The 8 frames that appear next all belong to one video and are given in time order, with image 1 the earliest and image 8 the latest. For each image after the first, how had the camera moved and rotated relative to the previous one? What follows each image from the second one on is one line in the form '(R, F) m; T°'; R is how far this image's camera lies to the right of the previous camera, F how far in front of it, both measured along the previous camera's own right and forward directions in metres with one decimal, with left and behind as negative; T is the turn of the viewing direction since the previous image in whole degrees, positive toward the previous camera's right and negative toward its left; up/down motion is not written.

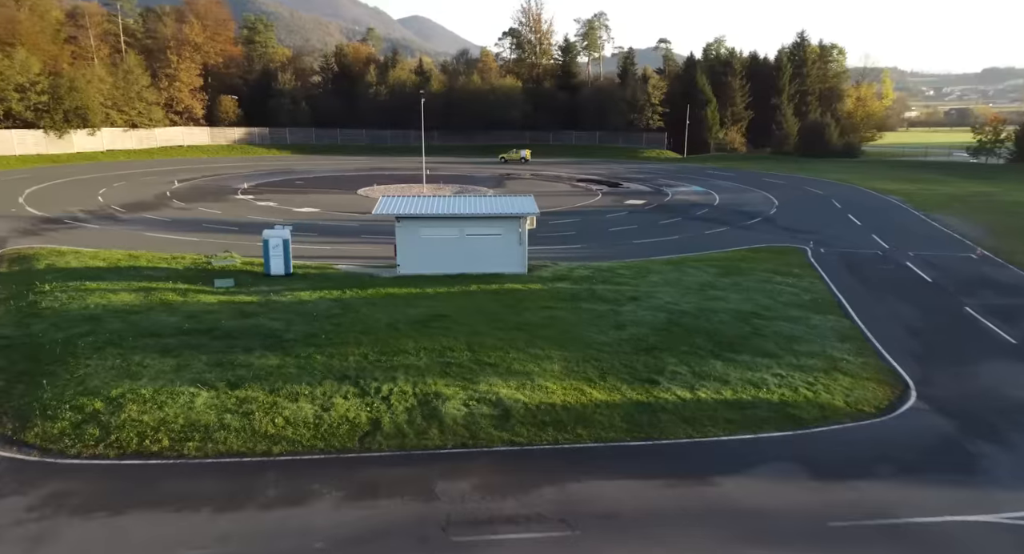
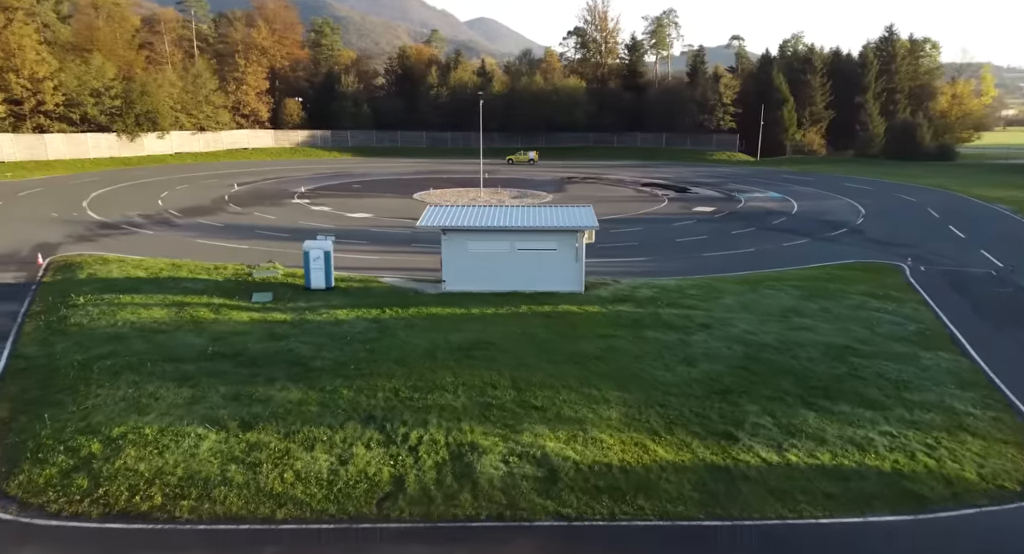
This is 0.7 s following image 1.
(+0.2, +2.2) m; -5°
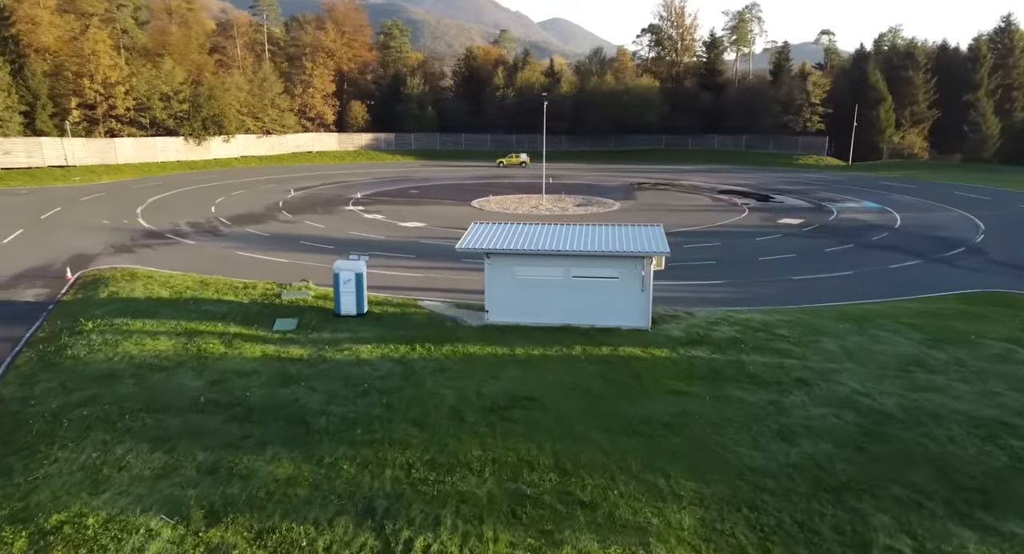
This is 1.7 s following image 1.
(+0.4, +3.2) m; -6°
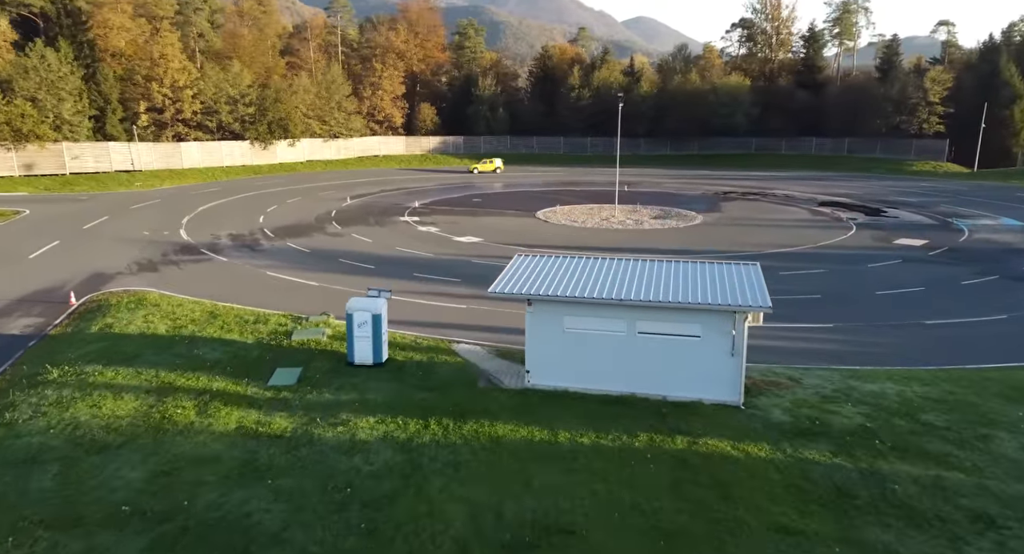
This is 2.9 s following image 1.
(+0.6, +4.4) m; -6°
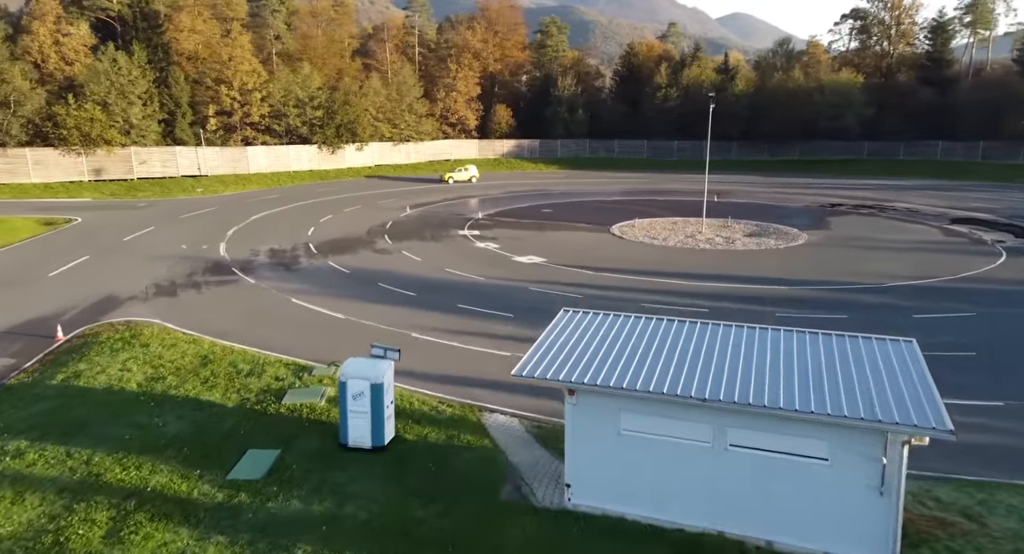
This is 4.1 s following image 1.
(+0.7, +4.7) m; -7°
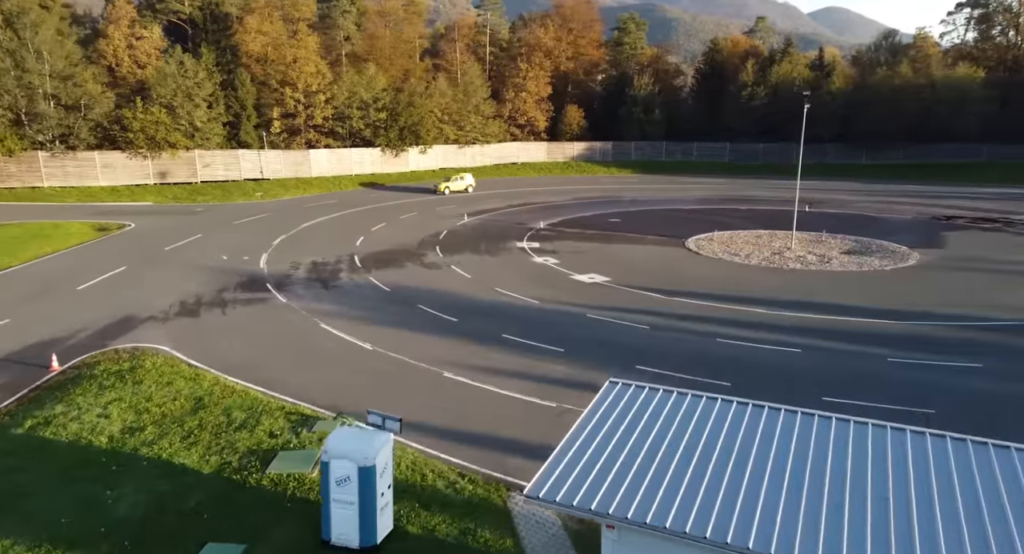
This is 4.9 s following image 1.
(+0.6, +3.4) m; -6°
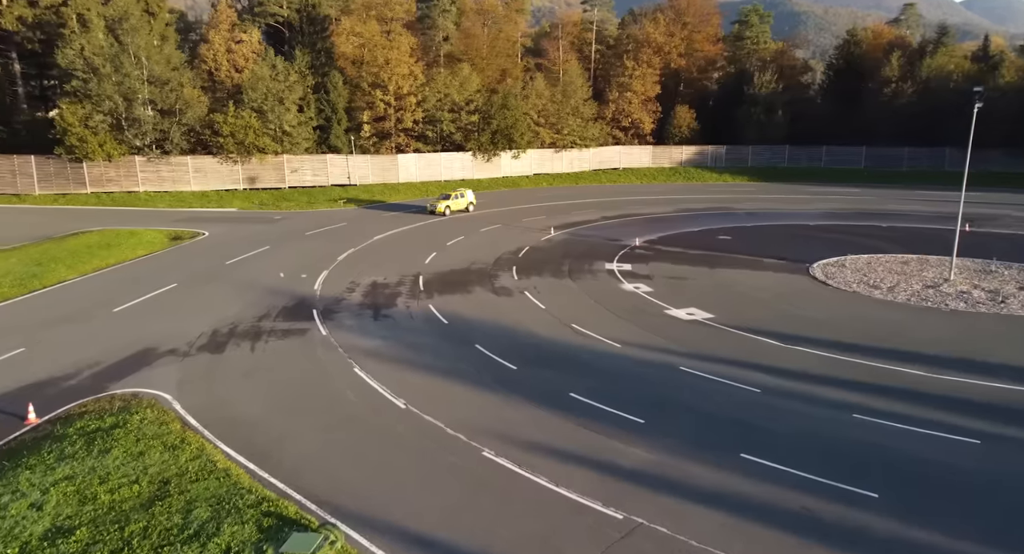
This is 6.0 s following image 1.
(+0.9, +4.4) m; -9°
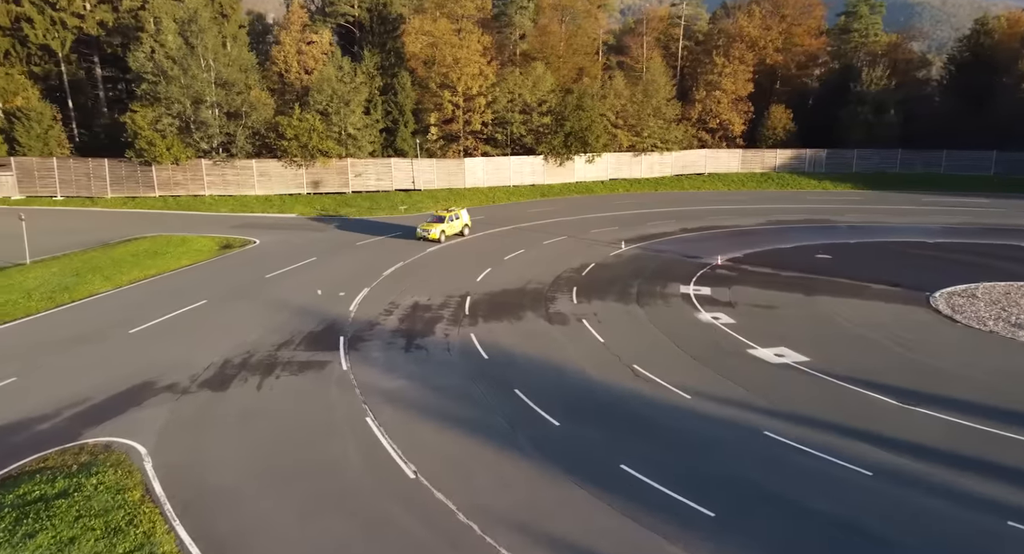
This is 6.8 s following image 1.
(+0.8, +3.5) m; -7°
